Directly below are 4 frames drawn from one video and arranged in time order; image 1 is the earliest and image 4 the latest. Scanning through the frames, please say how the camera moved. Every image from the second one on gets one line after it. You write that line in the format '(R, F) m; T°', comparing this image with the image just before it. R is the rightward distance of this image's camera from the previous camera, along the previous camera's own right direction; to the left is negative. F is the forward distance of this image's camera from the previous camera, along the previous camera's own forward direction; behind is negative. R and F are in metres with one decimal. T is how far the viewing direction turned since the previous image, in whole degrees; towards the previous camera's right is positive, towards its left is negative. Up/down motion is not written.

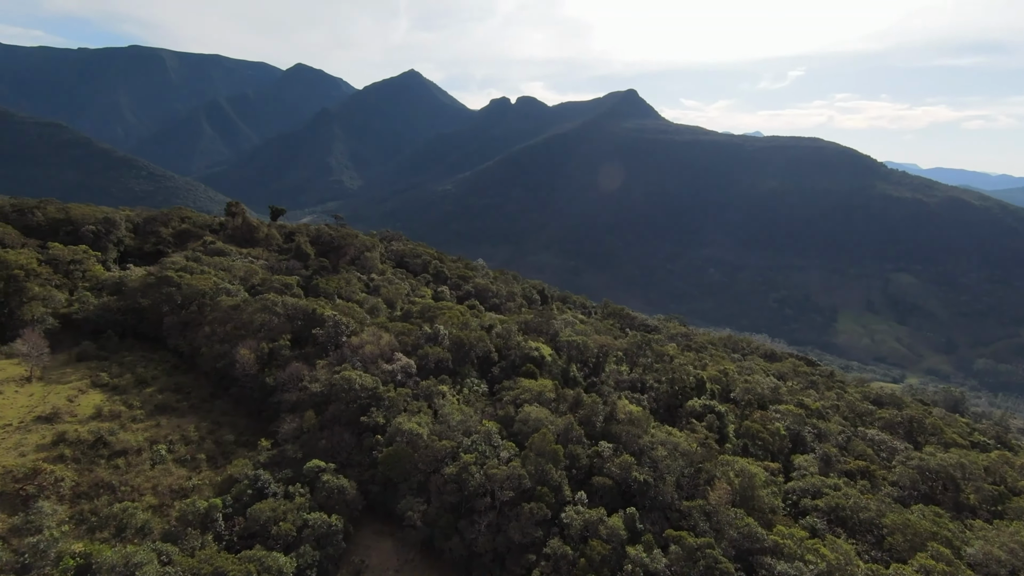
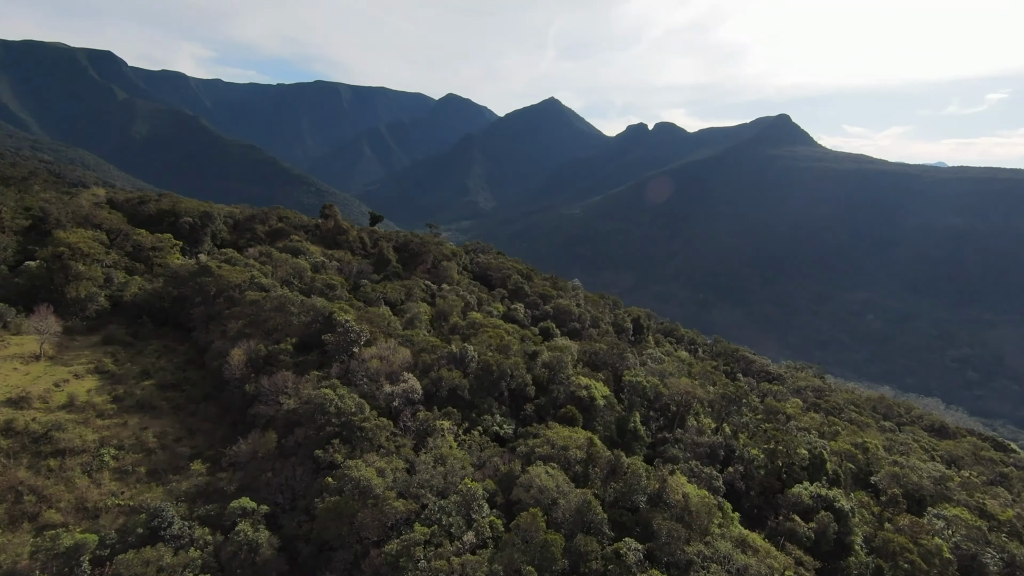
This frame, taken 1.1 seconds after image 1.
(+3.9, +6.8) m; -14°
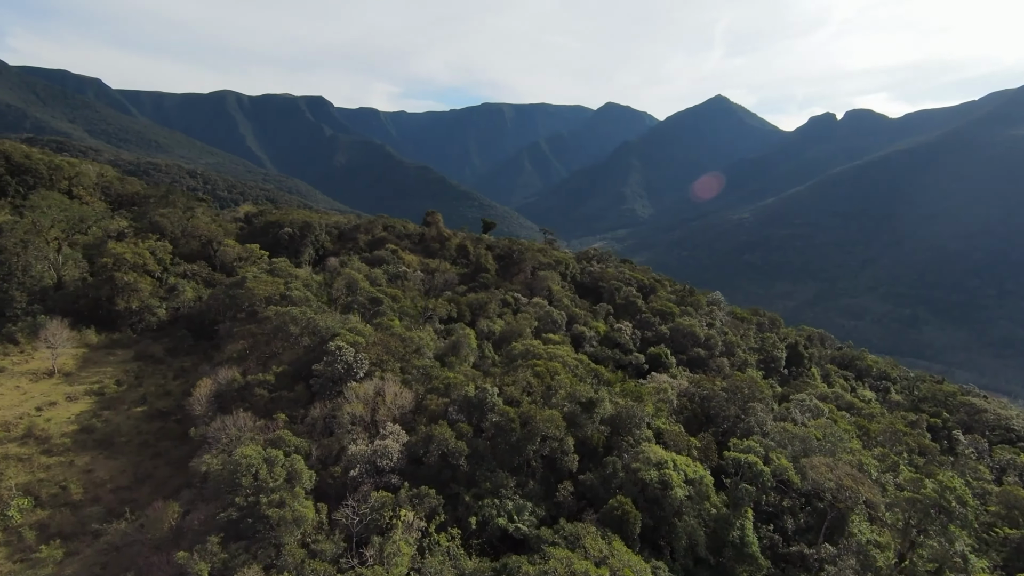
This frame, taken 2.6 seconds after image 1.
(+4.4, +8.8) m; -18°
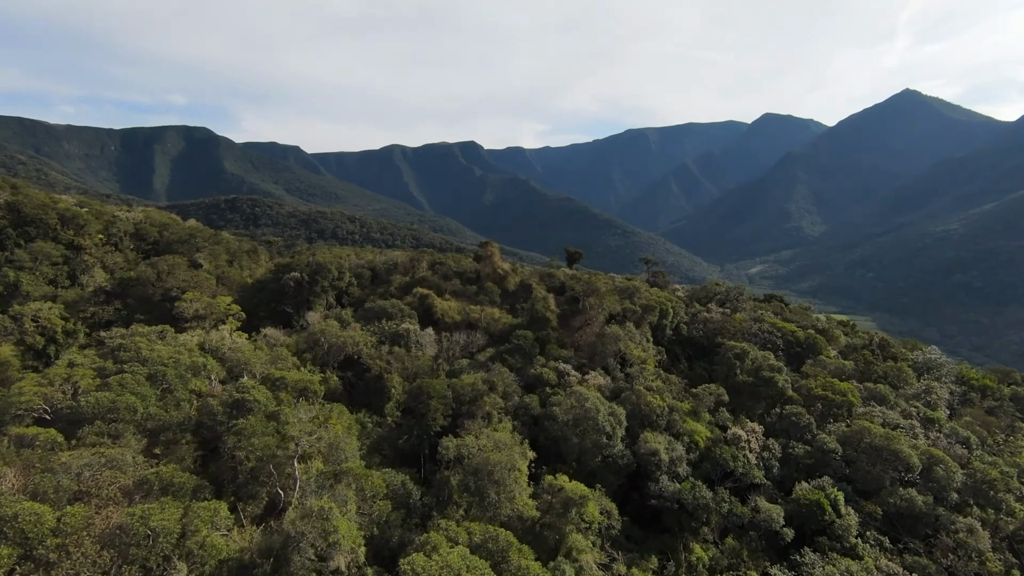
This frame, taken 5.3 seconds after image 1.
(+5.6, +16.4) m; -16°
